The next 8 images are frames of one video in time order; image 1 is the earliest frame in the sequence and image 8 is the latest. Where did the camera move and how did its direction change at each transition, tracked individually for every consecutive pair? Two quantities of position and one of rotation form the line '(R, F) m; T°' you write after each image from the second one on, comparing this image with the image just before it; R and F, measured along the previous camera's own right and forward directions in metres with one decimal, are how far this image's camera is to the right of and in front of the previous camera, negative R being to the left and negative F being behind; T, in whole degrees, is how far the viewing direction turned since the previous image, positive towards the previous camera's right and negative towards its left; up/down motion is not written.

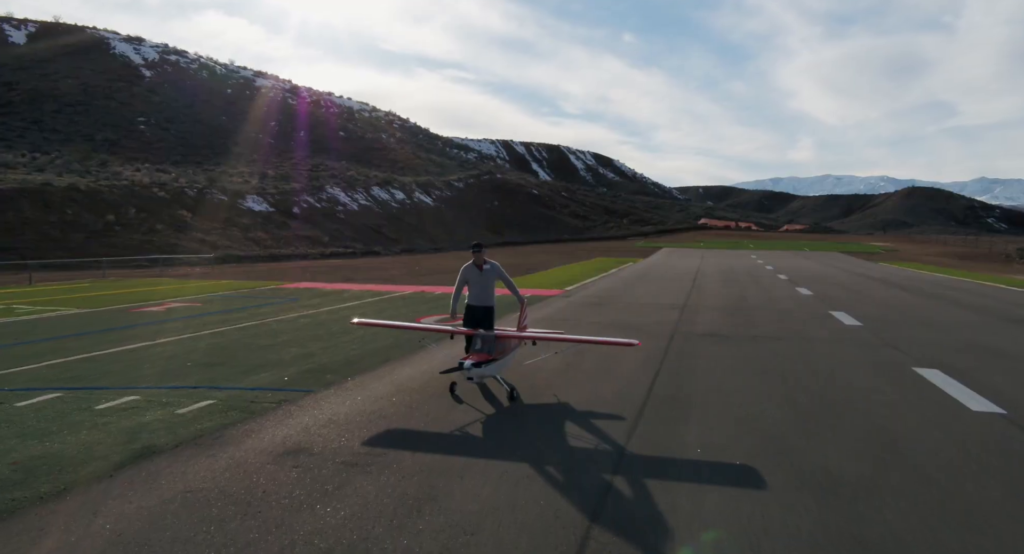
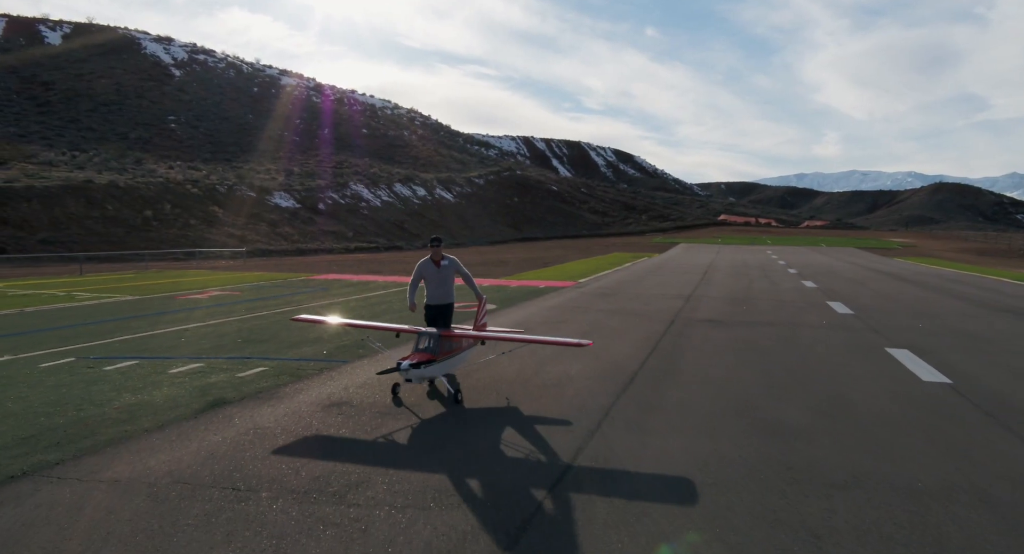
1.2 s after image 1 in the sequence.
(+0.2, -1.0) m; -2°
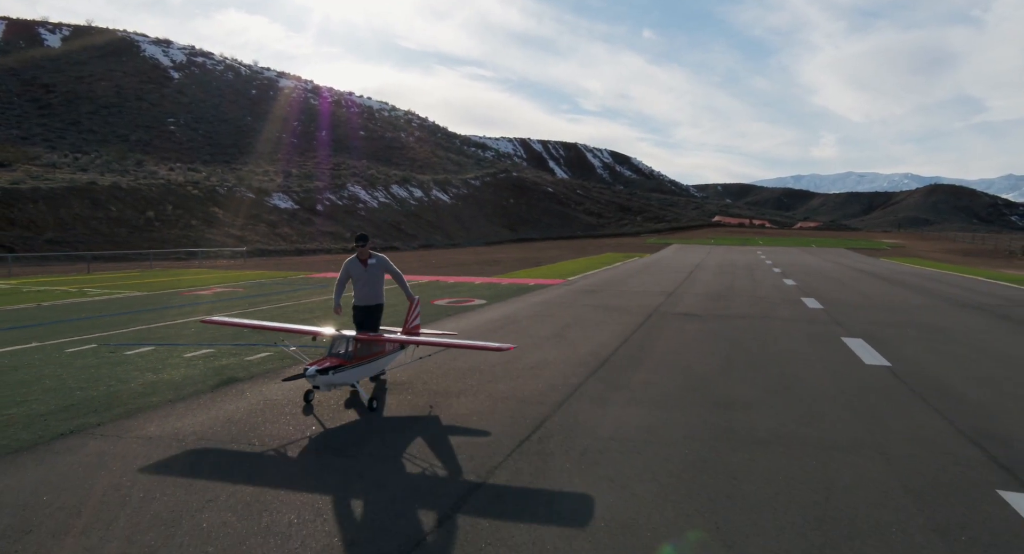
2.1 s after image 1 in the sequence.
(+0.2, -0.8) m; 0°
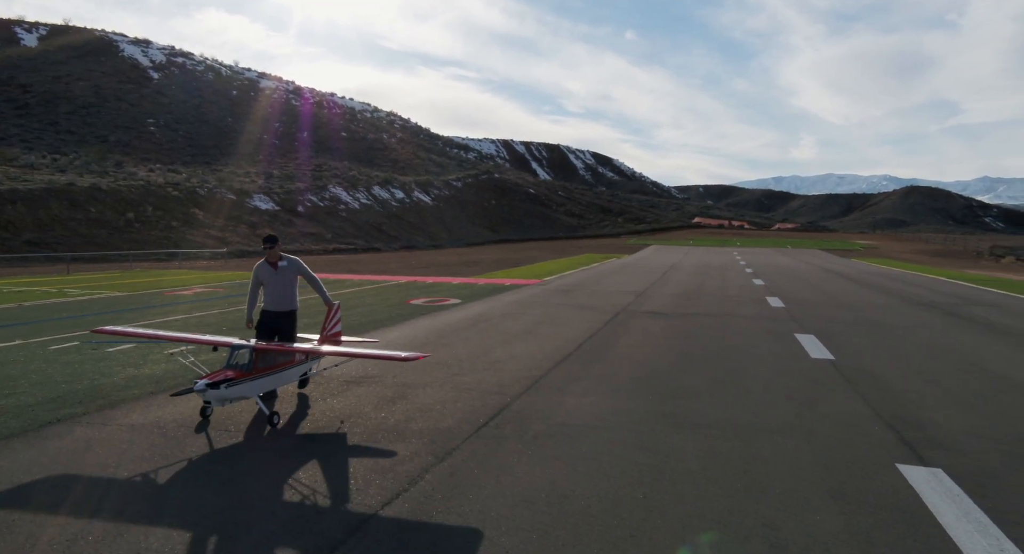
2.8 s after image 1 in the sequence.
(+0.3, -0.5) m; +2°
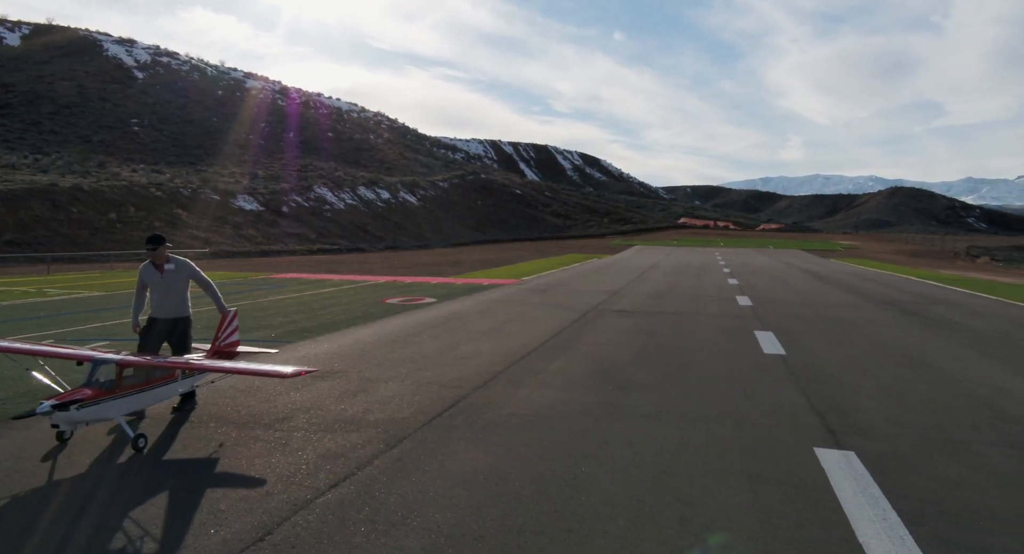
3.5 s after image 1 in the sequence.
(+0.4, -0.3) m; +1°
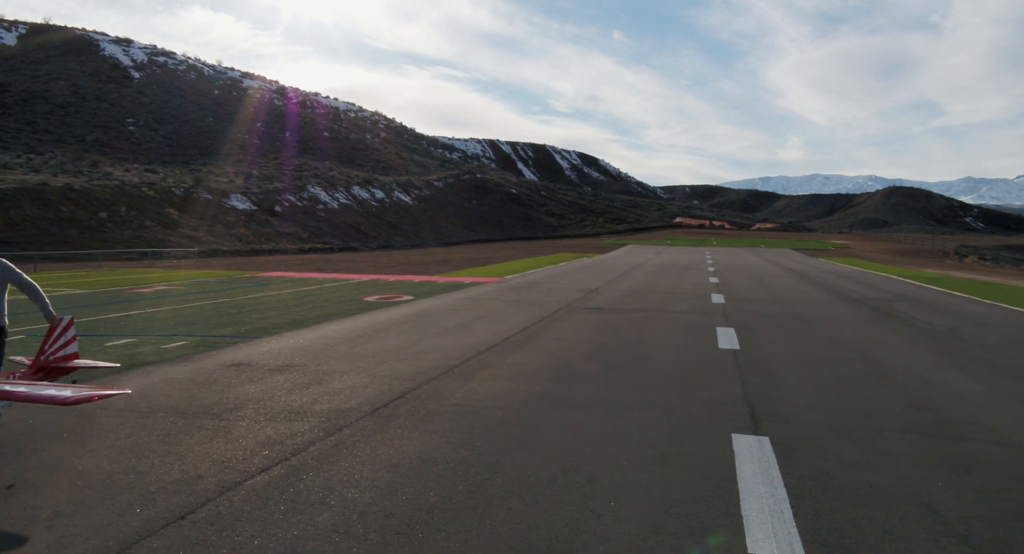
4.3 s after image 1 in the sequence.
(+0.7, -0.3) m; 0°
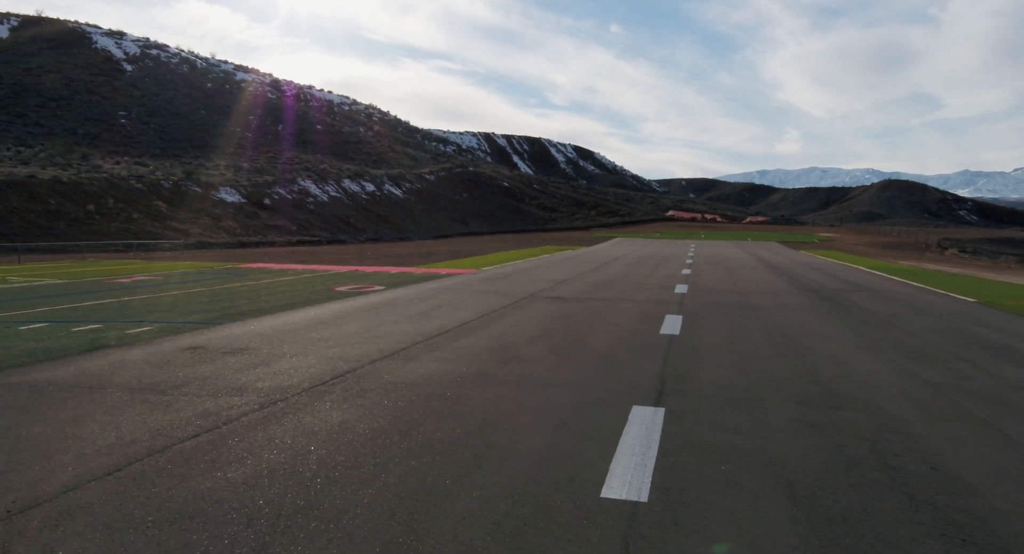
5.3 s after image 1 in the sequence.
(+0.9, -0.5) m; 0°
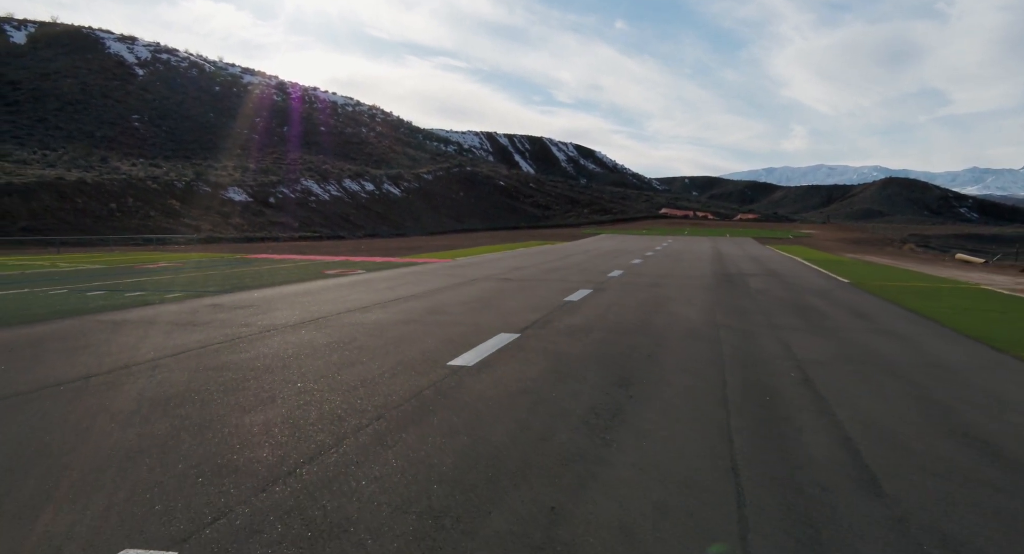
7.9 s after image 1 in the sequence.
(+1.6, -3.3) m; -1°
